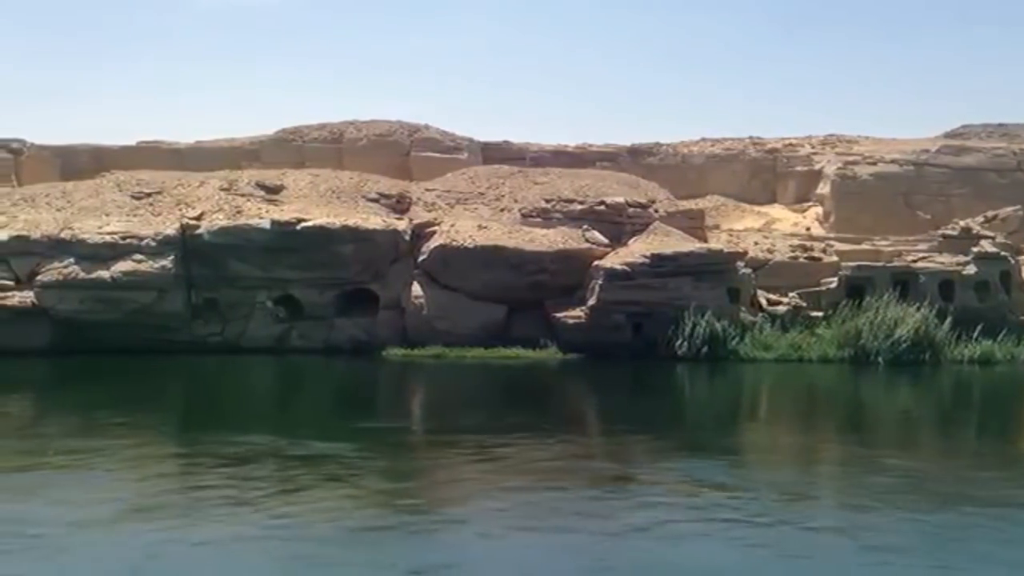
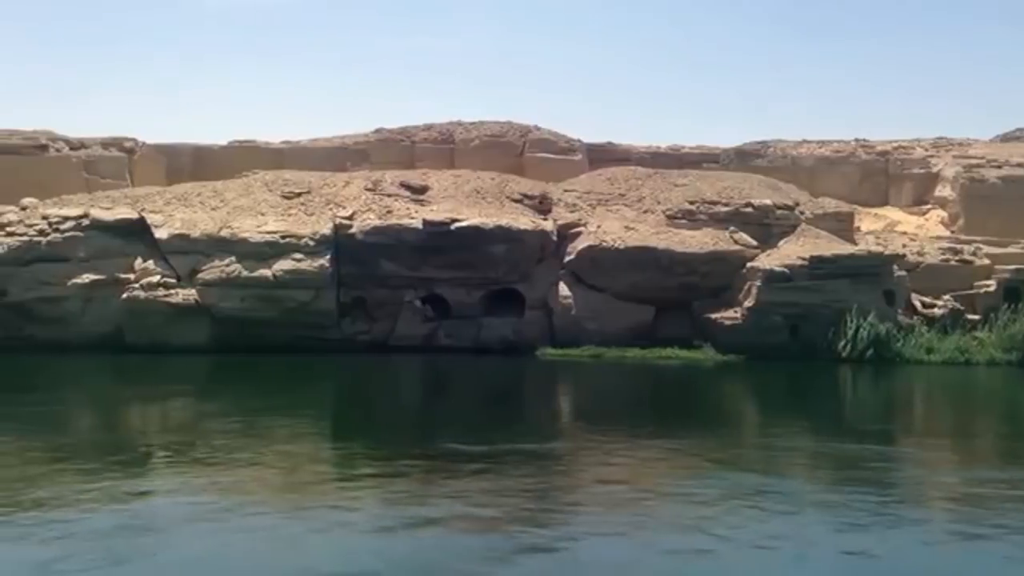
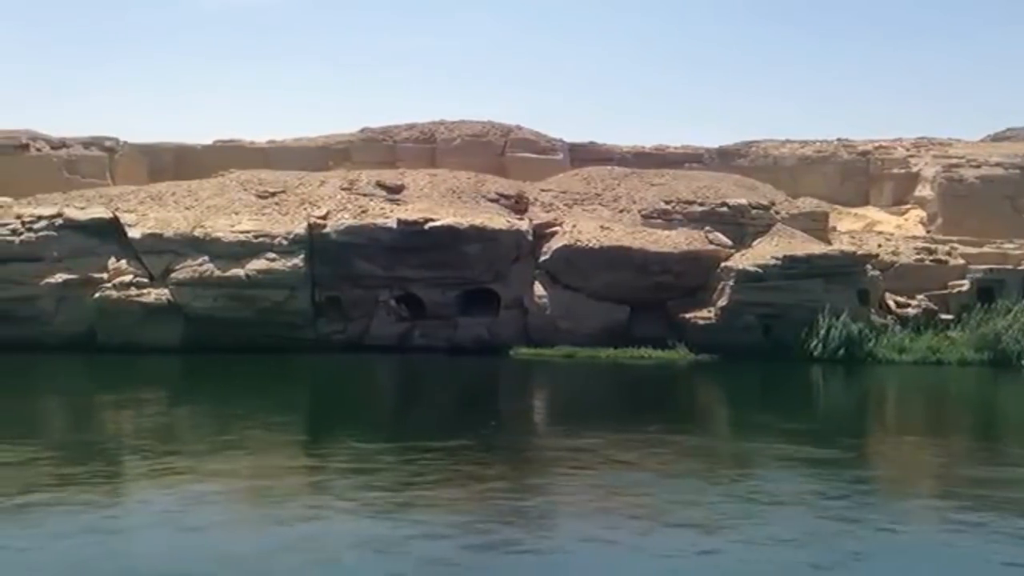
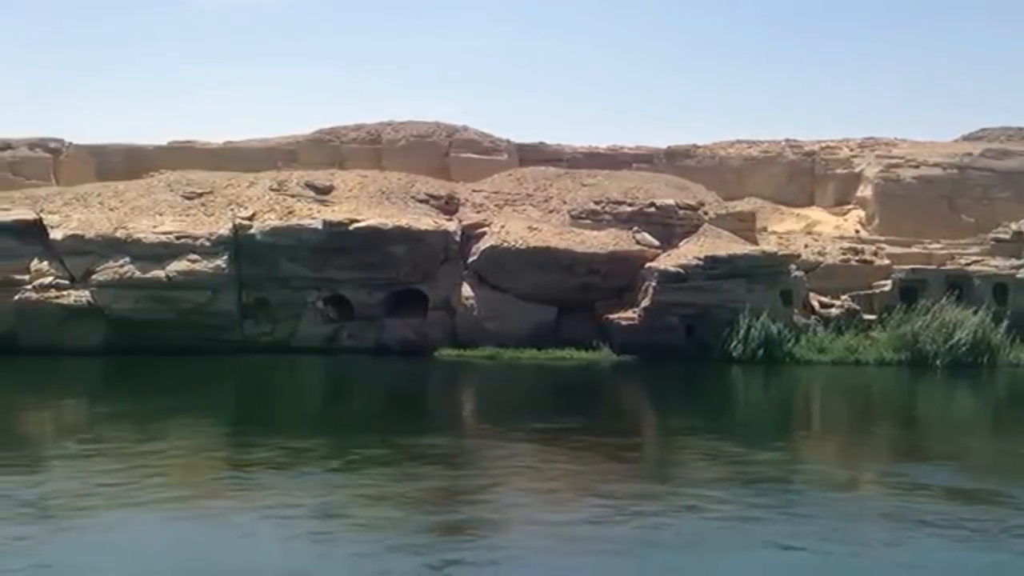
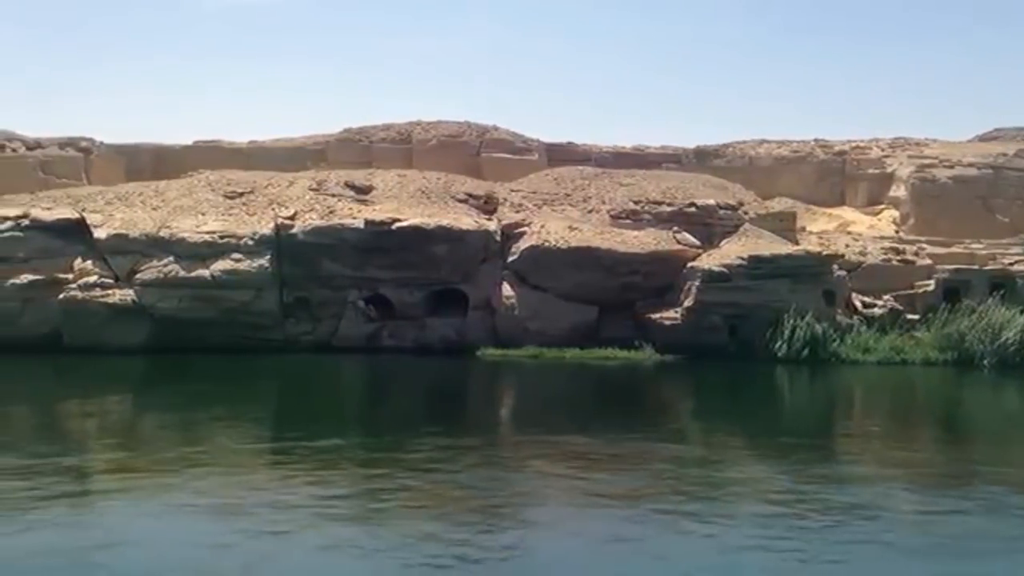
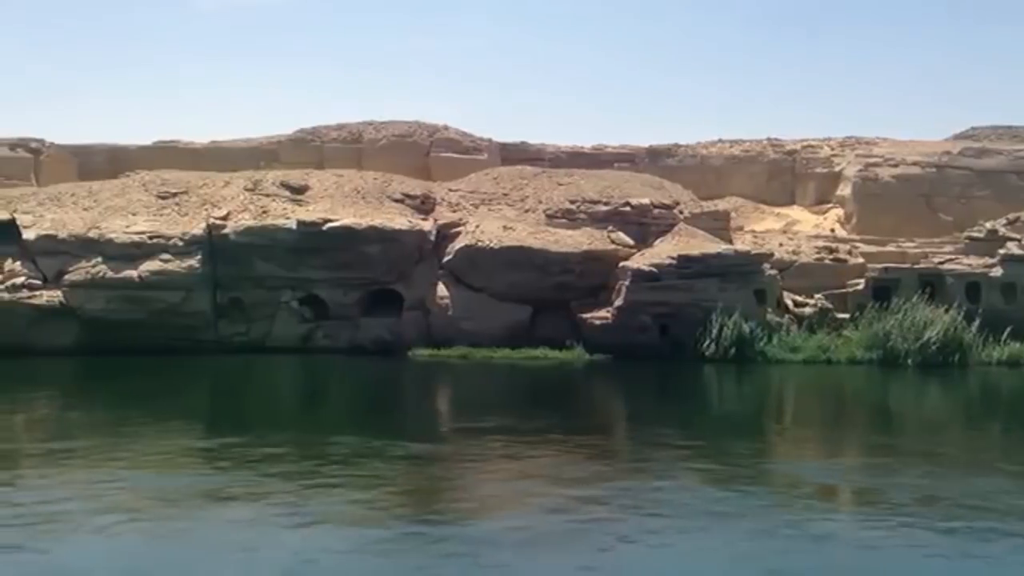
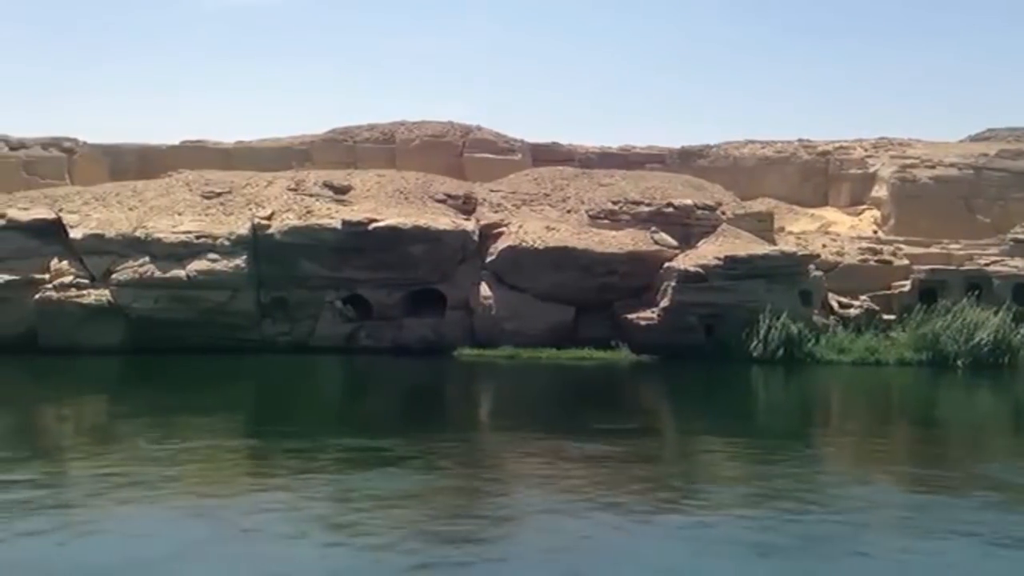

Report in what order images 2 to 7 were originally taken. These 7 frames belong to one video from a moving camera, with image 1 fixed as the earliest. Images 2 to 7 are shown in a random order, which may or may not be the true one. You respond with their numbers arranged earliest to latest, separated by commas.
6, 4, 7, 5, 3, 2
